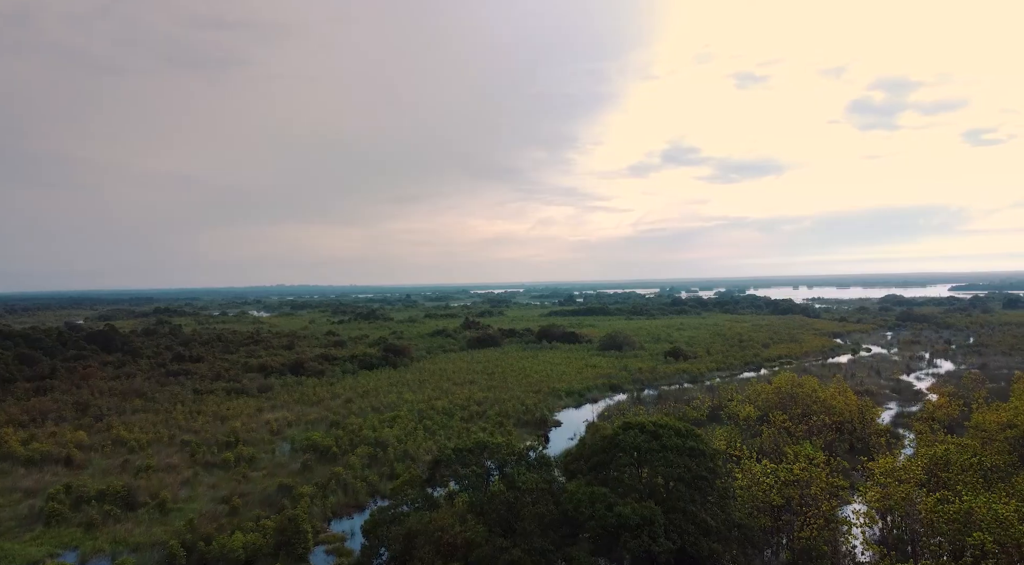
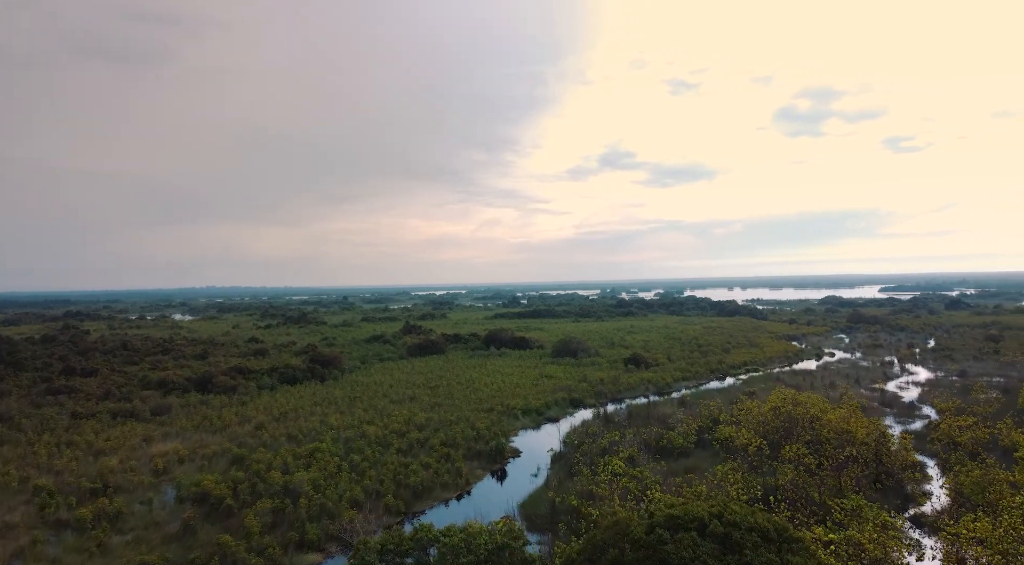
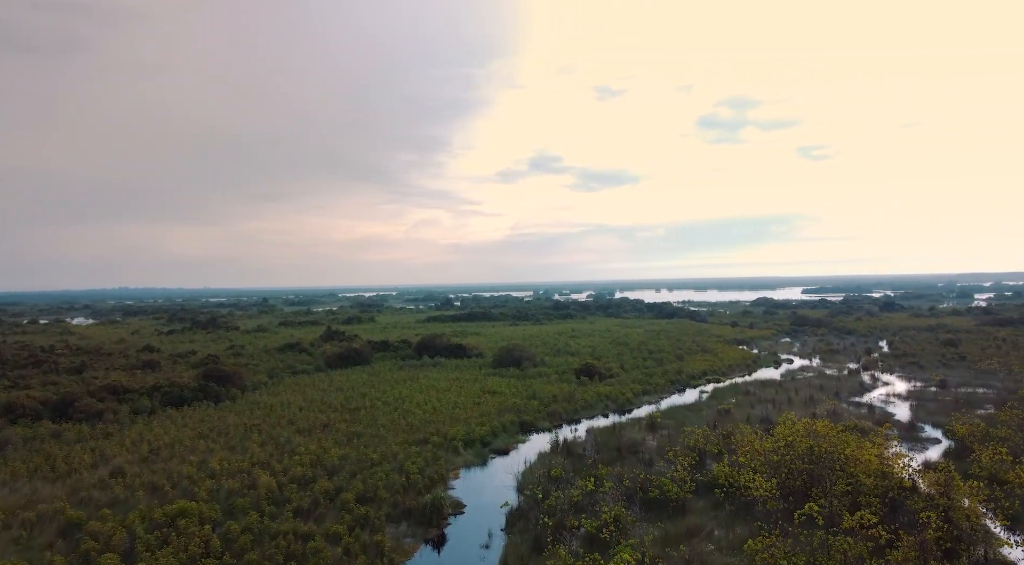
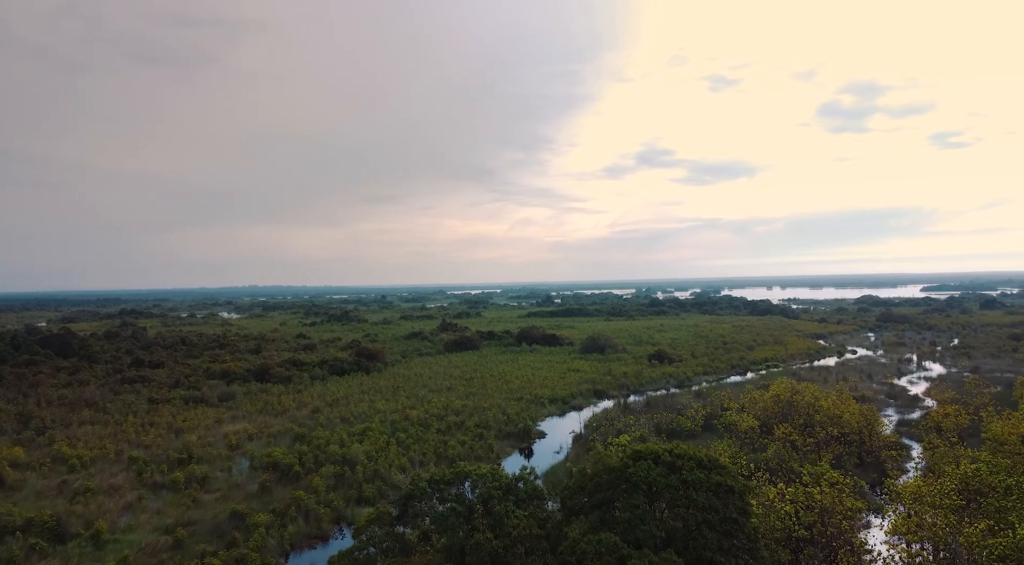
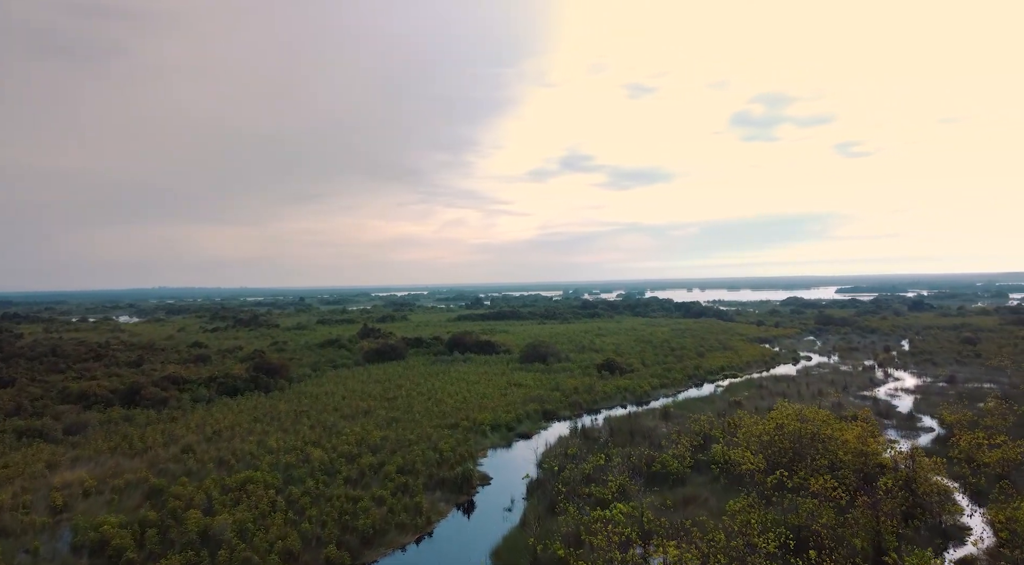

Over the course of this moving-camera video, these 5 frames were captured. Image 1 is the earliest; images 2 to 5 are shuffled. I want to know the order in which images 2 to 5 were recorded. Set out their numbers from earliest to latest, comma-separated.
4, 2, 5, 3
